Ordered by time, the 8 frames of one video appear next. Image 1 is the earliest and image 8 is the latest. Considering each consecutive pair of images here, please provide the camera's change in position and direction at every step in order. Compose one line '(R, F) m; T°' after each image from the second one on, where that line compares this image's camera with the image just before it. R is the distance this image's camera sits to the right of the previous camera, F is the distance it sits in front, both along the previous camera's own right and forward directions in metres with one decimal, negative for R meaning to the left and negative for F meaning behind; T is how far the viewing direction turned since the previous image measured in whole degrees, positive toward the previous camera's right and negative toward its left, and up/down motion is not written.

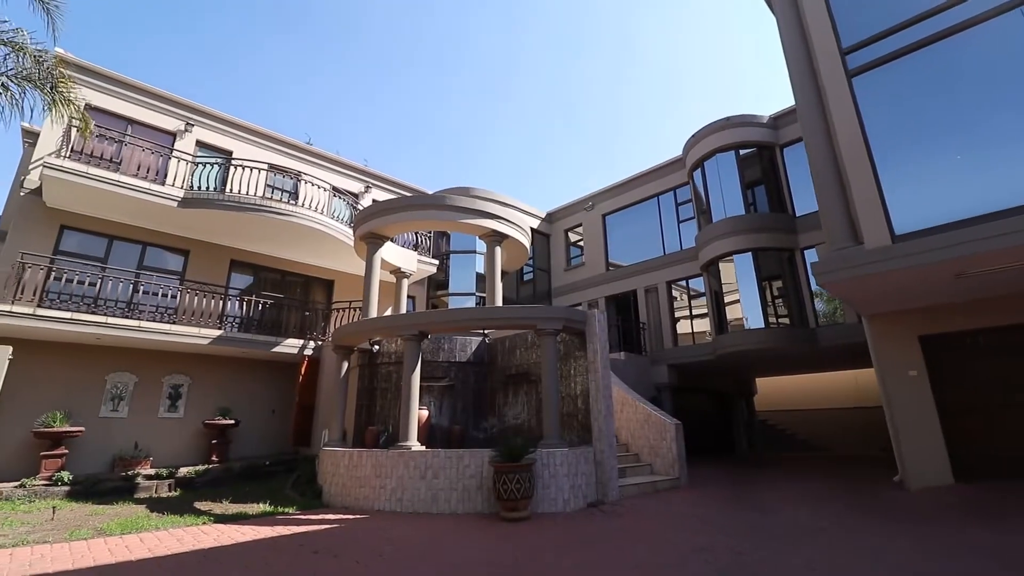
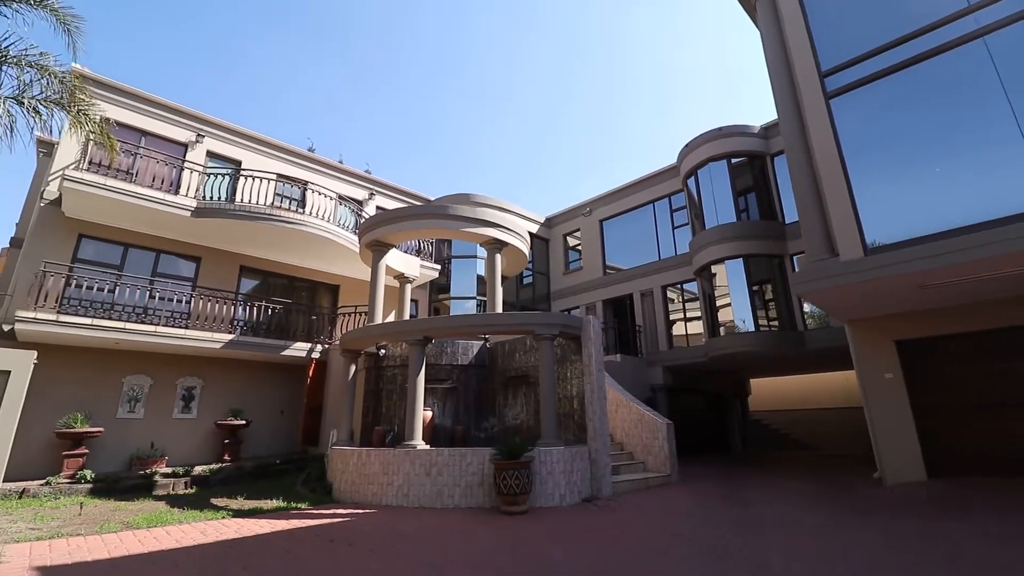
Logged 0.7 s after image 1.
(0.0, -0.4) m; 0°
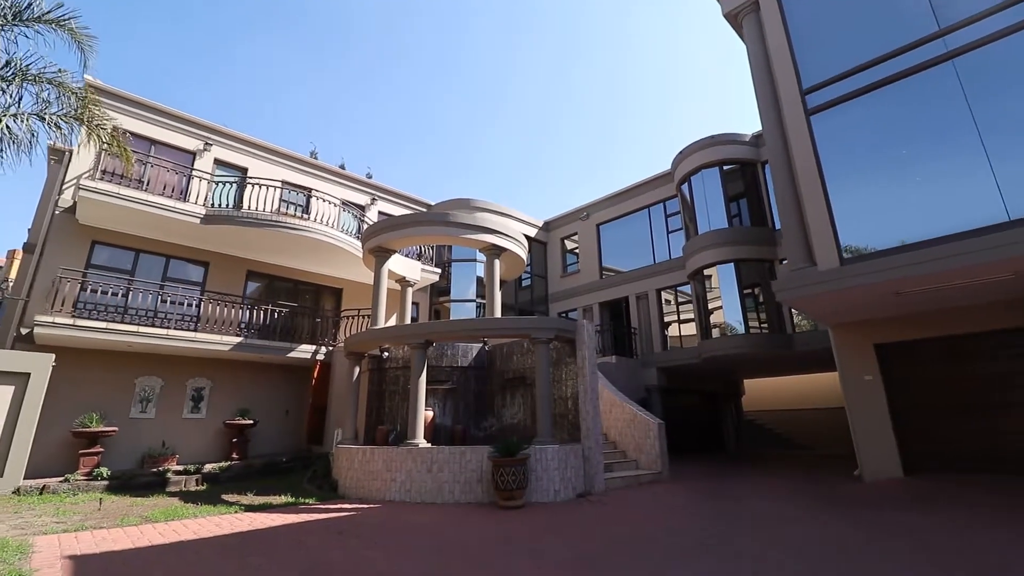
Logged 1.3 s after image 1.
(0.0, -0.4) m; 0°
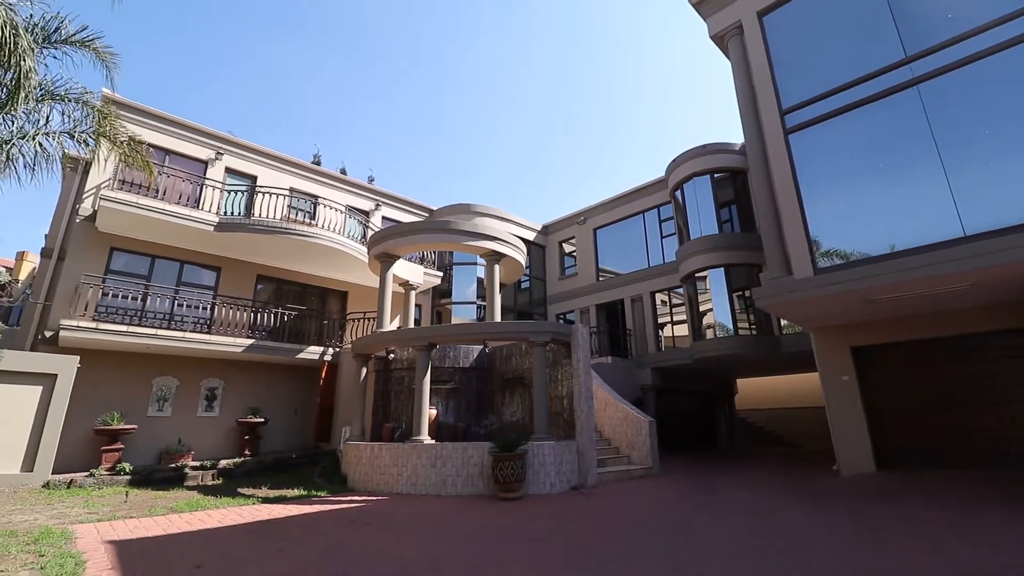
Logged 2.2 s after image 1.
(0.0, -0.5) m; 0°
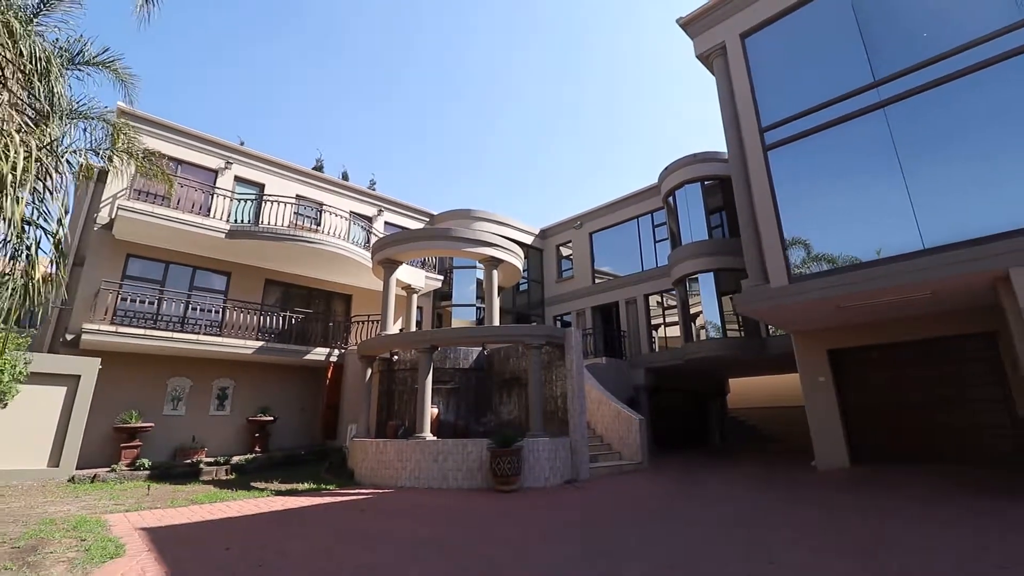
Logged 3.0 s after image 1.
(+0.1, -0.6) m; 0°
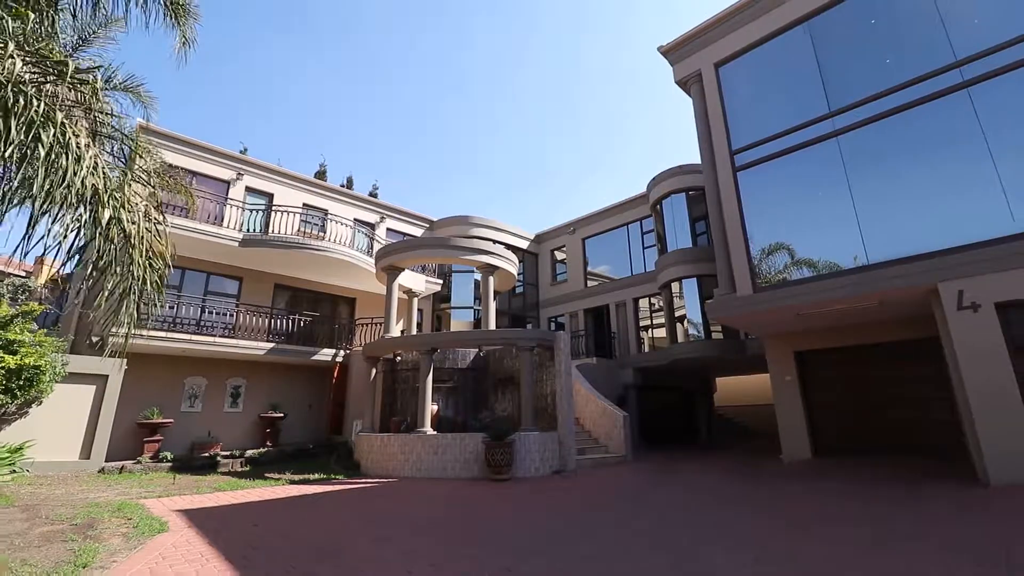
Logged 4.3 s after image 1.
(+0.1, -0.9) m; 0°
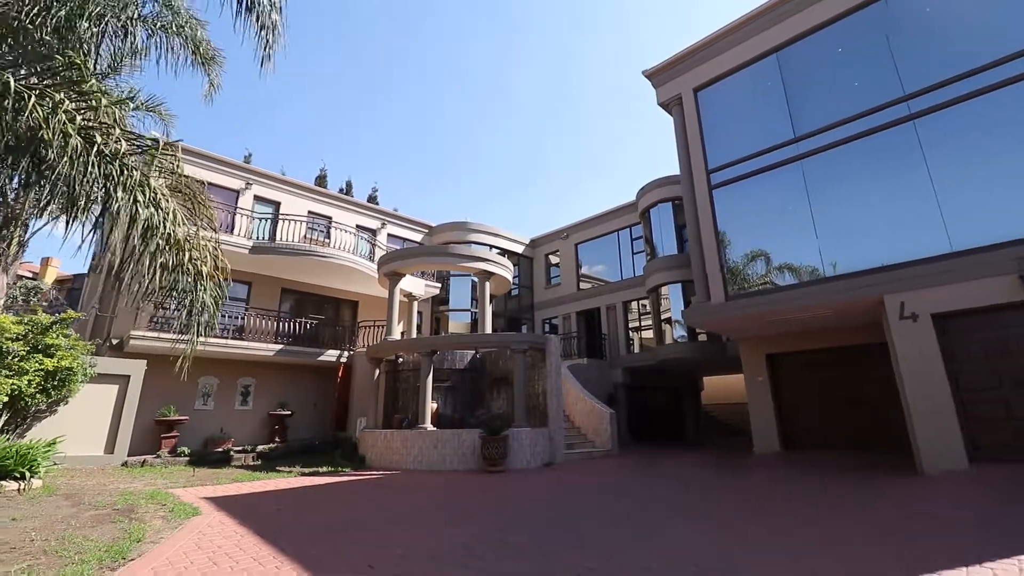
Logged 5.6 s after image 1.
(+0.1, -0.8) m; 0°
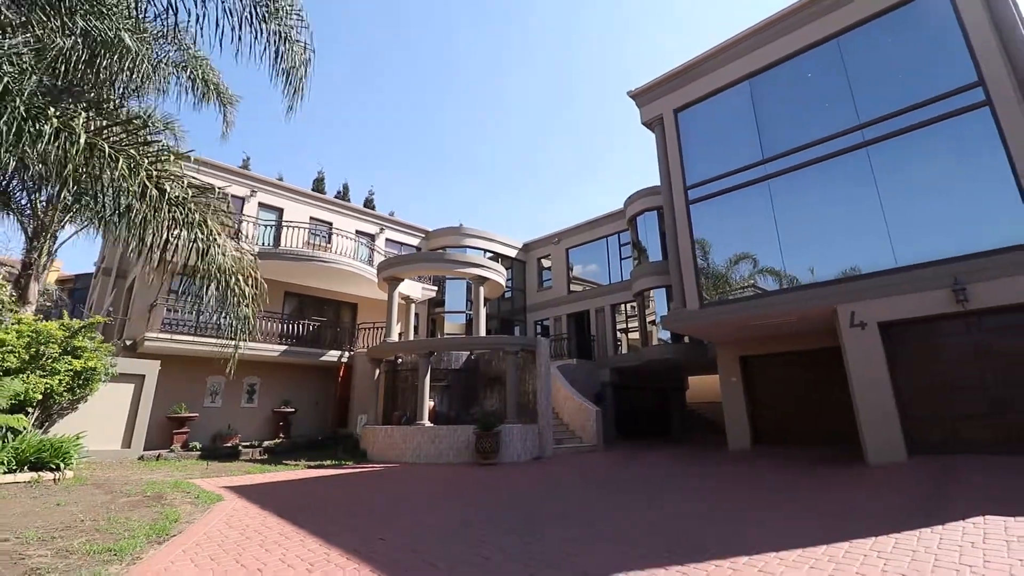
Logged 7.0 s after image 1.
(0.0, -0.8) m; +1°
